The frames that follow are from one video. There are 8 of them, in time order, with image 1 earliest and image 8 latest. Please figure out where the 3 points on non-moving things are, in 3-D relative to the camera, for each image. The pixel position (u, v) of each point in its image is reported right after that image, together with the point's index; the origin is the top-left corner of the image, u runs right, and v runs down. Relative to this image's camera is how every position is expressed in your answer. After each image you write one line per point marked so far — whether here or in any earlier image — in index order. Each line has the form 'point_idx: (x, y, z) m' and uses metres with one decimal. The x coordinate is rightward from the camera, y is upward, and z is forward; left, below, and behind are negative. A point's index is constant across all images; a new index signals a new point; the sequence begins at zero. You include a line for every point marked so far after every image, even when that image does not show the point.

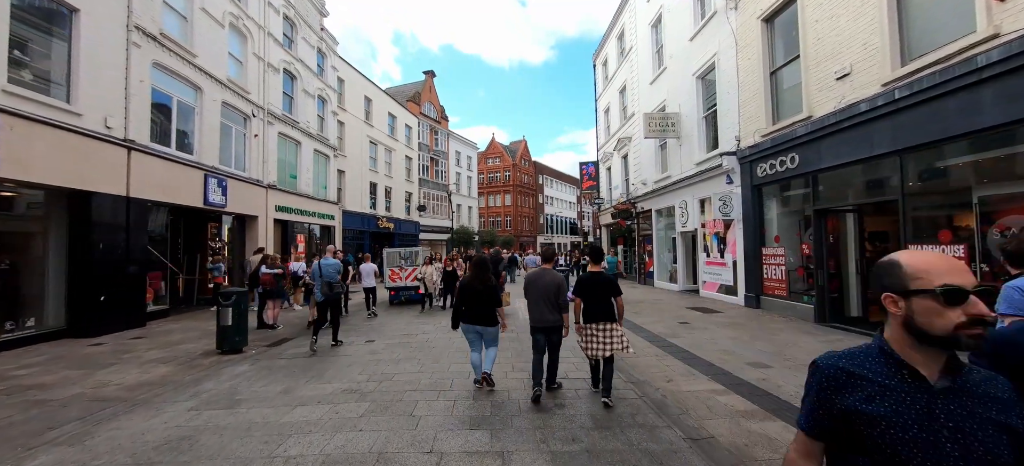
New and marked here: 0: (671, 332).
0: (+3.2, -2.0, +7.6) m
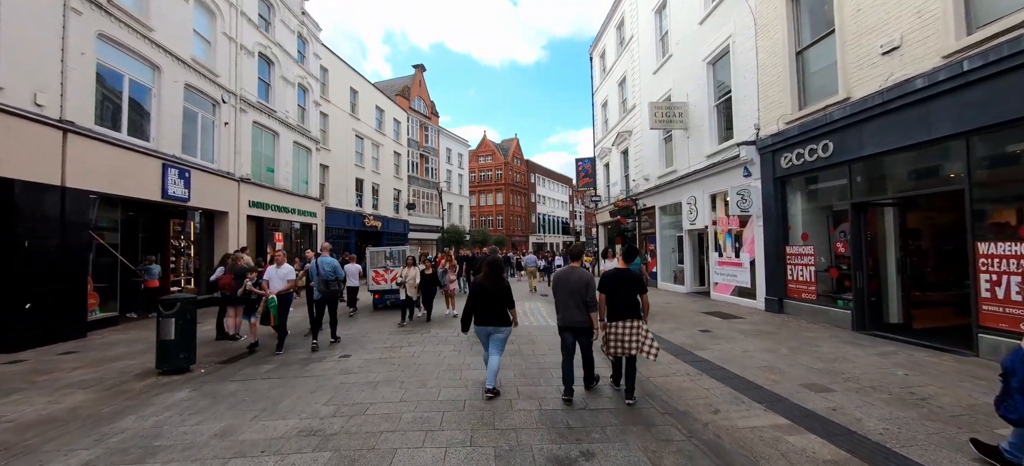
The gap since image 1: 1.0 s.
0: (+3.3, -2.0, +6.6) m
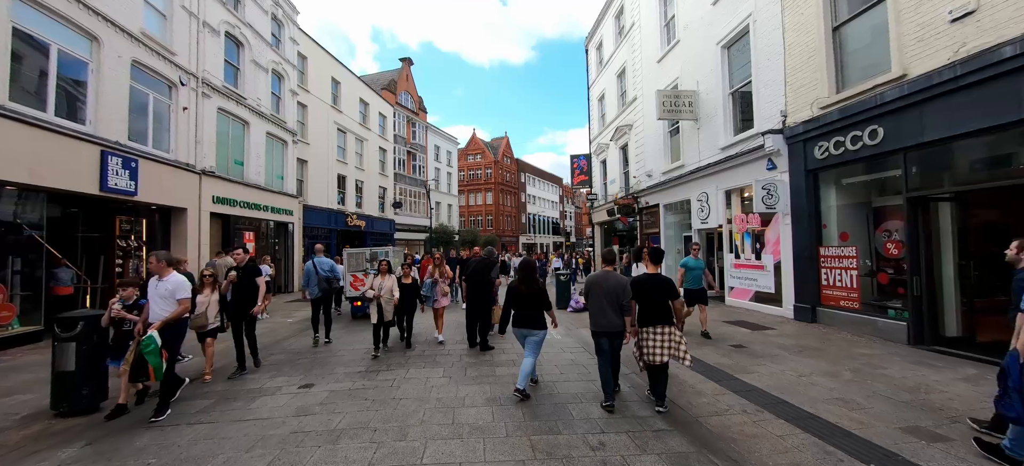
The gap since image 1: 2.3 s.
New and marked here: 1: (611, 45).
0: (+3.3, -1.9, +5.6) m
1: (+5.1, +9.7, +19.3) m
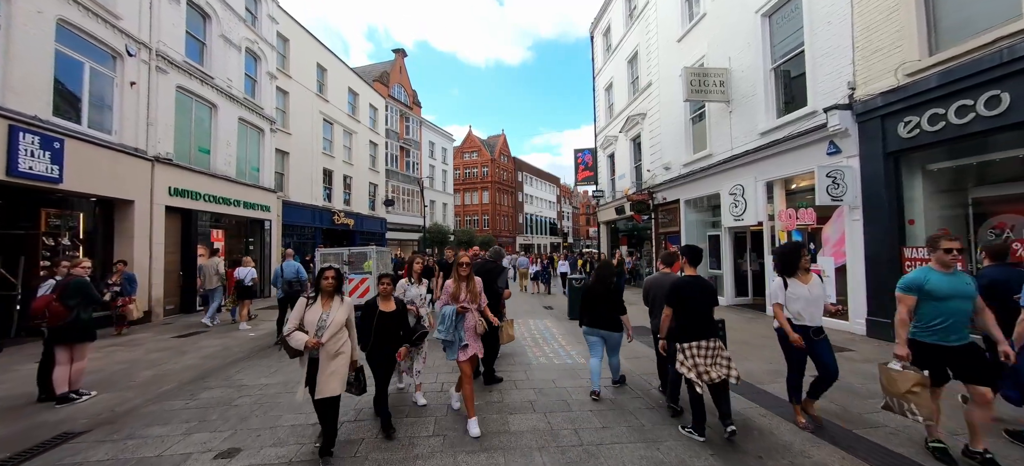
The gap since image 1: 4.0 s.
0: (+3.5, -1.9, +4.0) m
1: (+5.1, +9.7, +17.8) m
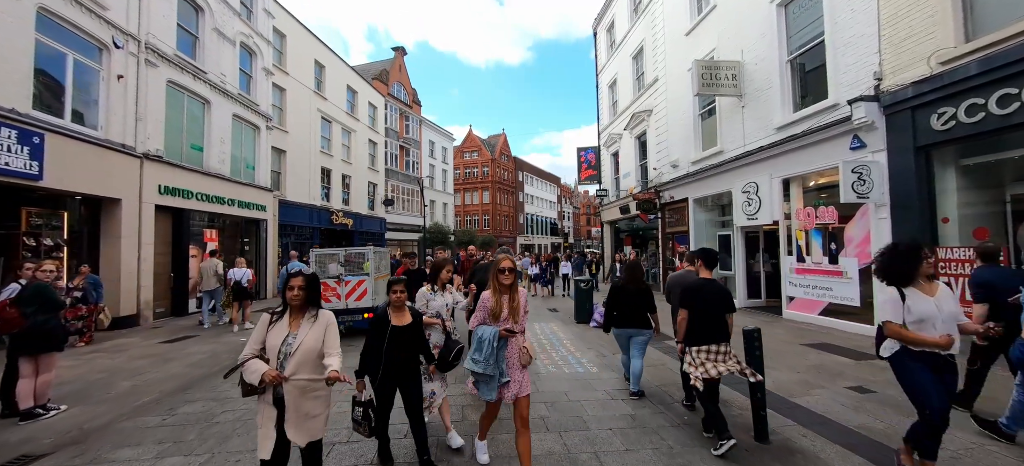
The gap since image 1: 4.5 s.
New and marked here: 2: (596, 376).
0: (+3.6, -1.9, +3.6) m
1: (+5.2, +9.7, +17.4) m
2: (+1.2, -2.0, +5.2) m
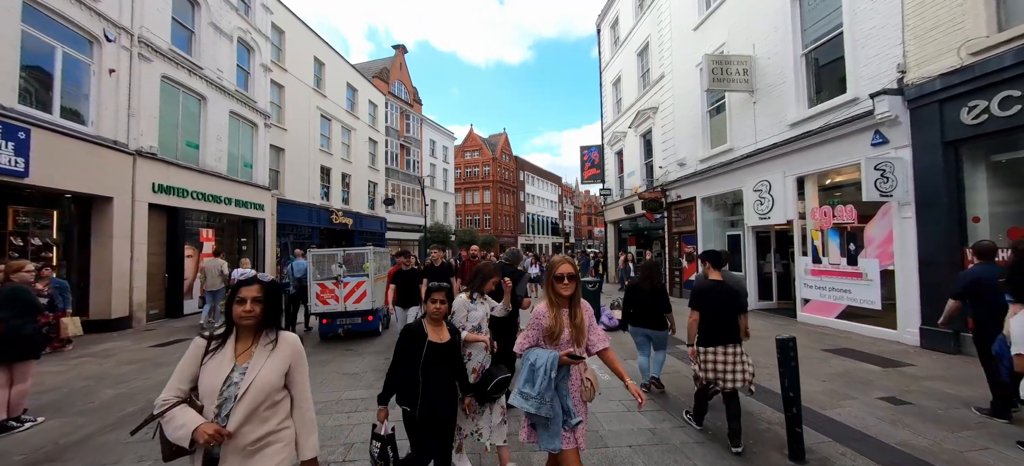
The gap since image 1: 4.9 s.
0: (+3.7, -1.9, +3.3) m
1: (+5.4, +9.7, +17.1) m
2: (+1.3, -2.0, +4.9) m
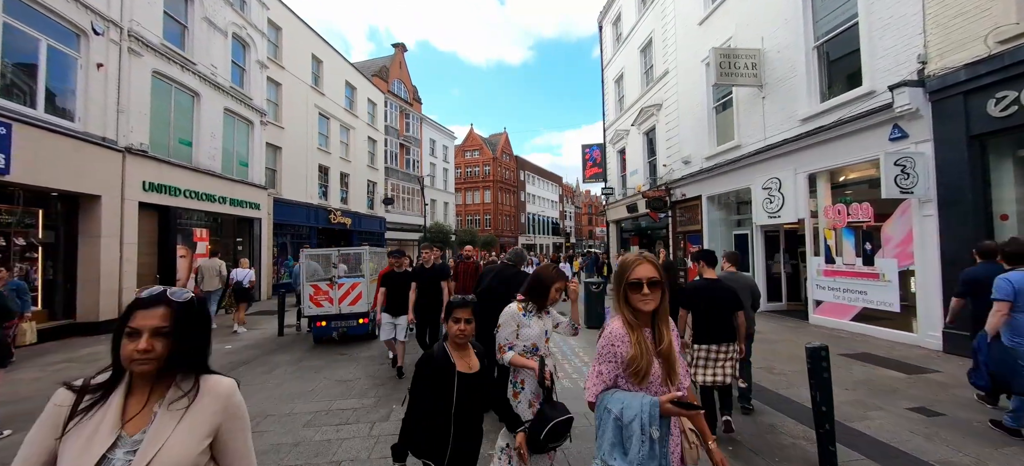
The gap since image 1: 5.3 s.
0: (+3.7, -1.8, +3.0) m
1: (+5.4, +9.7, +16.8) m
2: (+1.3, -2.0, +4.6) m
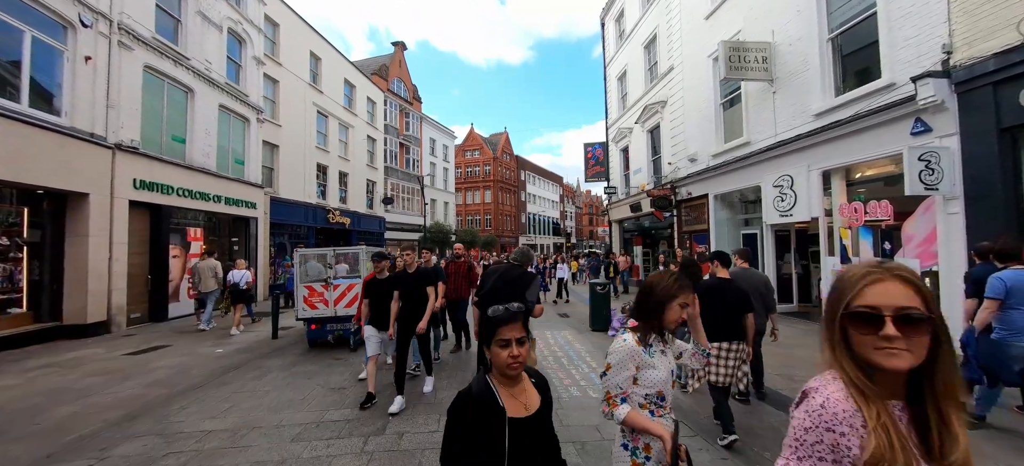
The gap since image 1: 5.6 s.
0: (+3.8, -1.8, +2.7) m
1: (+5.4, +9.7, +16.5) m
2: (+1.3, -1.9, +4.3) m
